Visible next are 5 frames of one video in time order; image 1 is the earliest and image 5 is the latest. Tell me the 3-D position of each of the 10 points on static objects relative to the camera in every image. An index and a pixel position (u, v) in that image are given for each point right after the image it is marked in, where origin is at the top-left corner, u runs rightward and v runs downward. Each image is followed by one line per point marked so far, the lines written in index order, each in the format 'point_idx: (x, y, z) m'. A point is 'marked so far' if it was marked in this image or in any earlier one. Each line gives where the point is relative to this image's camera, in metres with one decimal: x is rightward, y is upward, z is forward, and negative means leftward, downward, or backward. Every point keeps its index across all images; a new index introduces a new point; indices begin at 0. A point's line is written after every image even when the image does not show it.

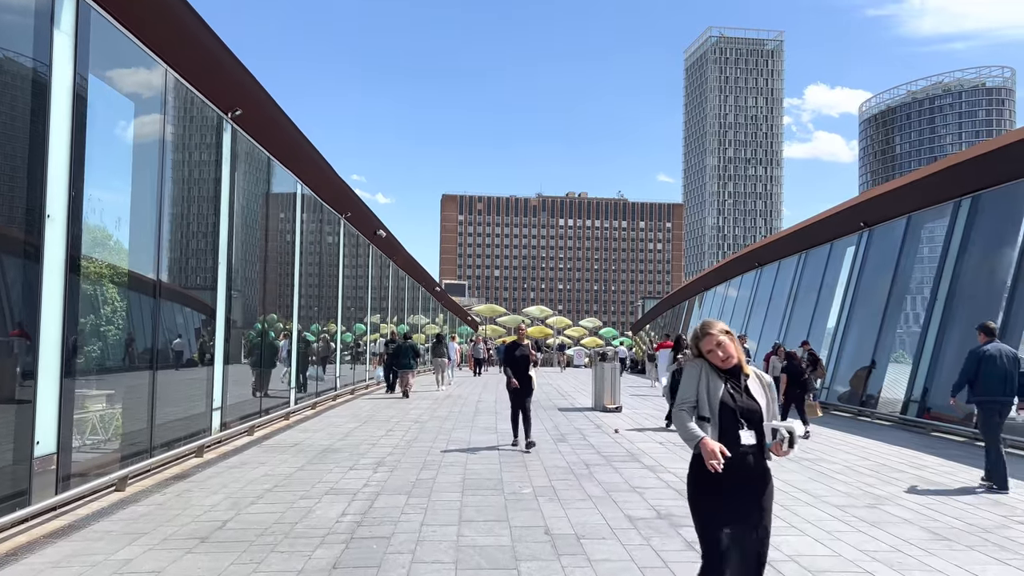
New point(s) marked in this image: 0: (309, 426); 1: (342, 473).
0: (-2.8, -1.9, +11.0) m
1: (-1.5, -1.7, +7.2) m
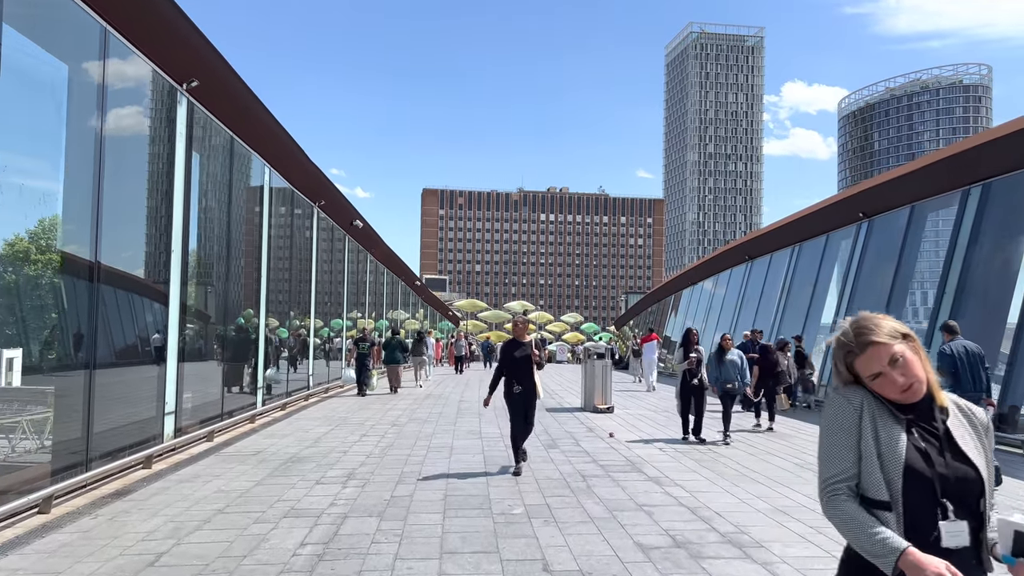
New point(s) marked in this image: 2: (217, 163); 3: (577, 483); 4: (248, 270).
0: (-3.0, -1.8, +10.1) m
1: (-1.6, -1.6, +6.4) m
2: (-3.9, +1.6, +10.5) m
3: (+0.5, -1.6, +6.5) m
4: (-3.9, +0.3, +11.8) m
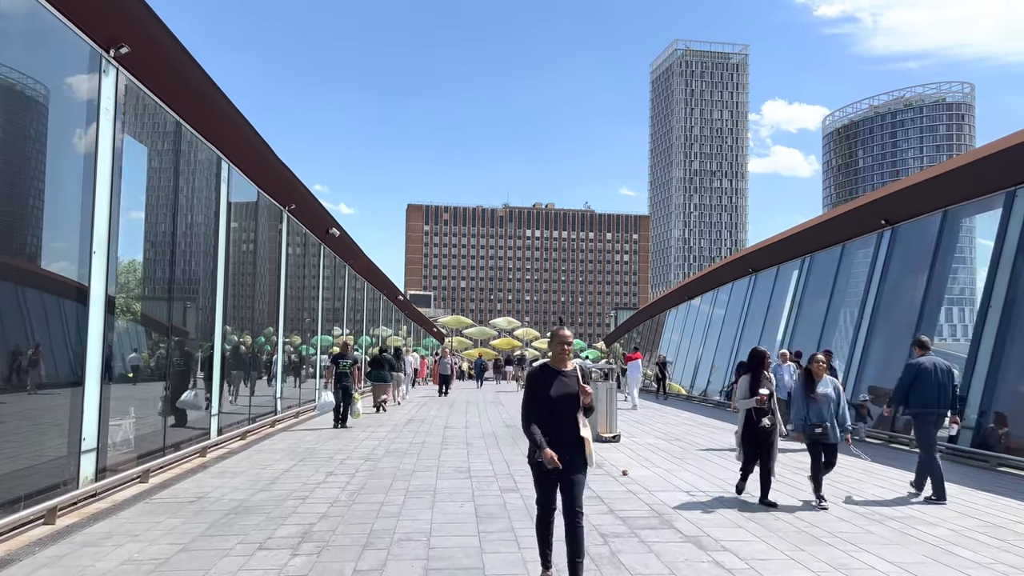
0: (-3.0, -1.9, +8.6) m
1: (-1.6, -1.6, +4.9) m
2: (-3.9, +1.5, +9.0) m
3: (+0.5, -1.6, +5.0) m
4: (-4.0, +0.1, +10.3) m
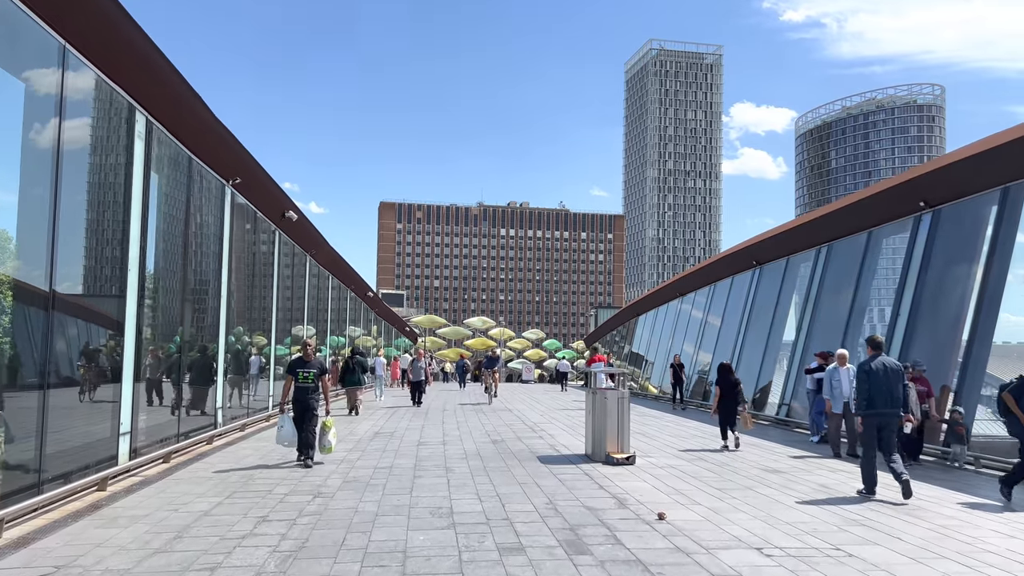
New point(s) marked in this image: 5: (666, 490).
0: (-3.1, -1.8, +6.5) m
1: (-1.5, -1.5, +2.8) m
2: (-4.0, +1.7, +6.8) m
3: (+0.6, -1.5, +3.0) m
4: (-4.1, +0.3, +8.1) m
5: (+1.4, -1.8, +7.1) m
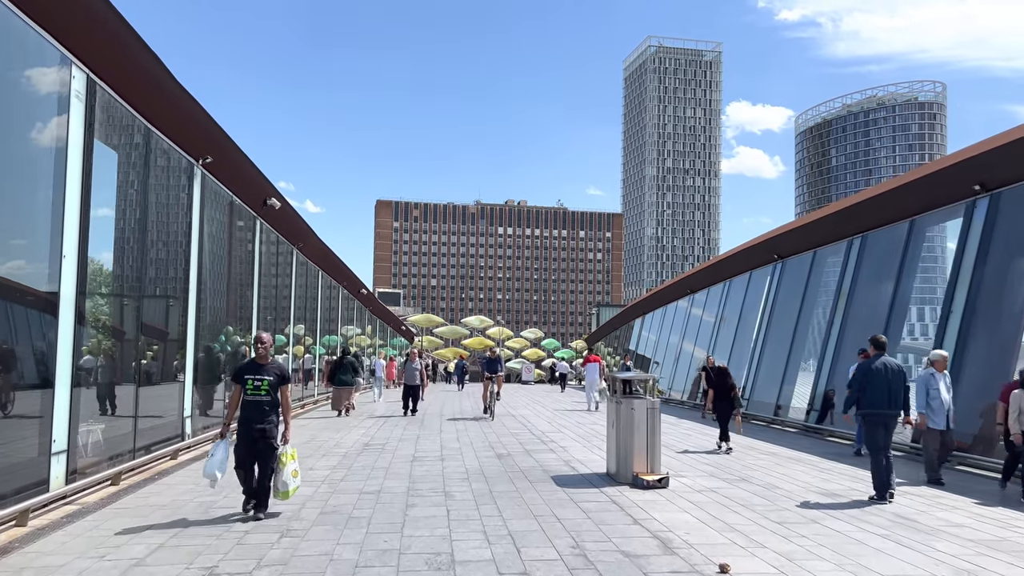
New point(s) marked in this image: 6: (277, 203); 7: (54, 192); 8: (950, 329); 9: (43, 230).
0: (-3.0, -1.7, +5.1) m
1: (-1.4, -1.4, +1.4) m
2: (-3.9, +1.7, +5.5) m
3: (+0.7, -1.4, +1.7) m
4: (-4.0, +0.4, +6.8) m
5: (+1.5, -1.7, +5.8) m
6: (-4.3, +1.6, +14.8) m
7: (-4.1, +0.8, +7.3) m
8: (+6.1, -0.6, +11.2) m
9: (-4.0, +0.5, +7.1) m
